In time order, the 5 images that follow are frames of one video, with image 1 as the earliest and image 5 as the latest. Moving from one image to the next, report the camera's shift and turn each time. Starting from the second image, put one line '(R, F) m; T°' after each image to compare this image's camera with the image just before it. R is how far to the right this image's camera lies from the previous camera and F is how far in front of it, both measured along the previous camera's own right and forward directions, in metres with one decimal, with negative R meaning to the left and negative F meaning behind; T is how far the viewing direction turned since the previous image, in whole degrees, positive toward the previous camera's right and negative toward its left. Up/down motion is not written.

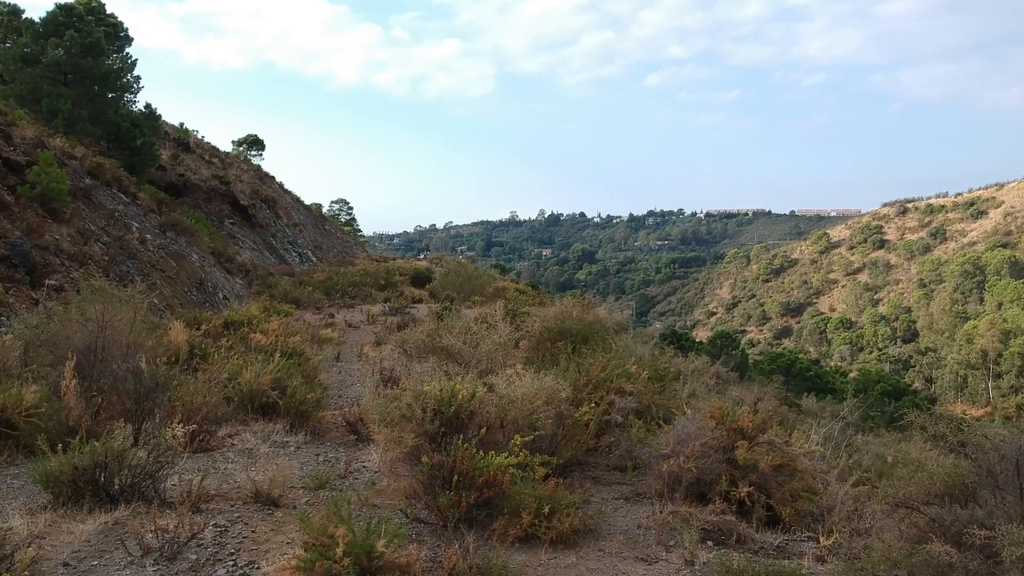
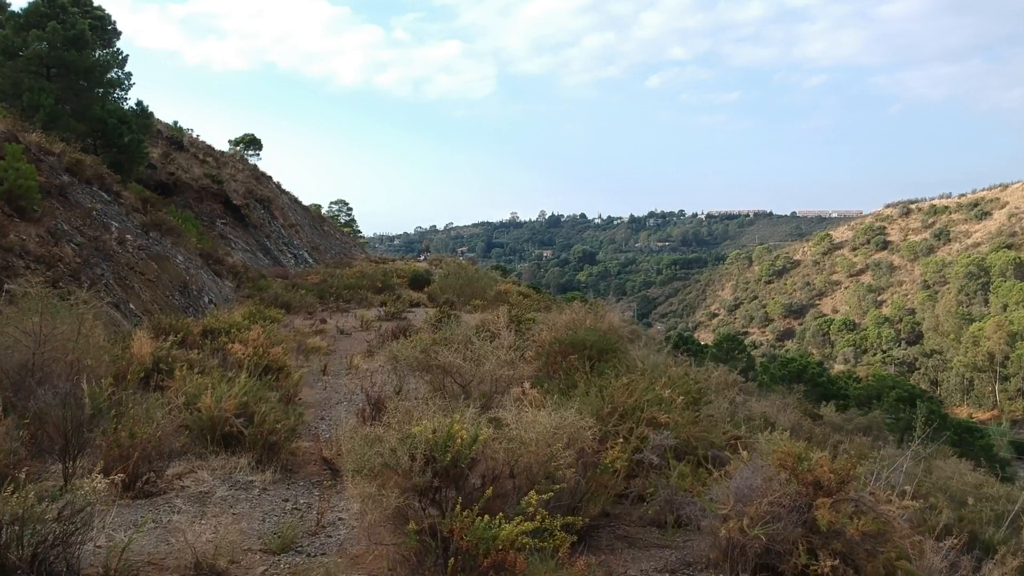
(-0.1, +0.7) m; 0°
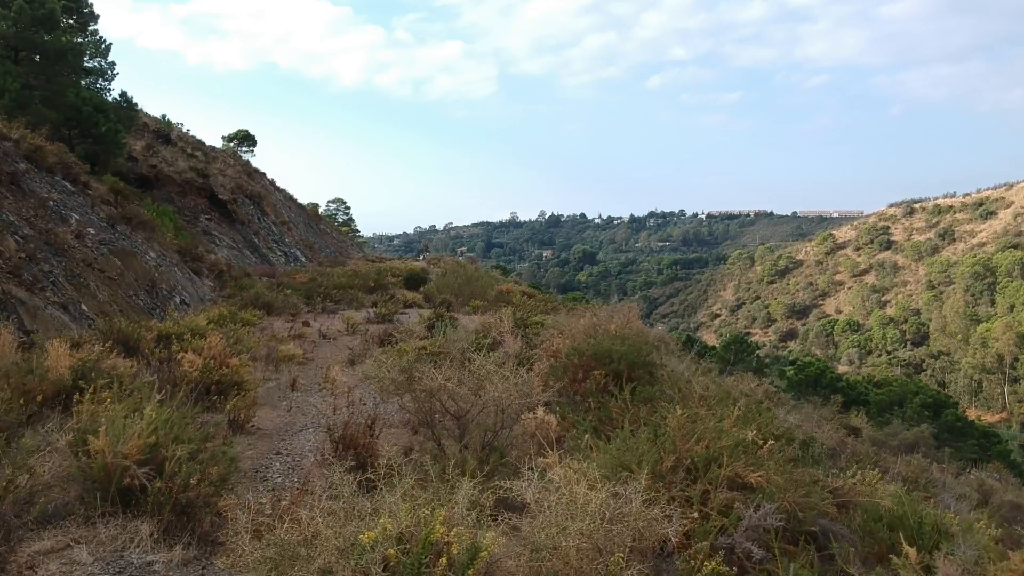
(-0.1, +1.1) m; 0°
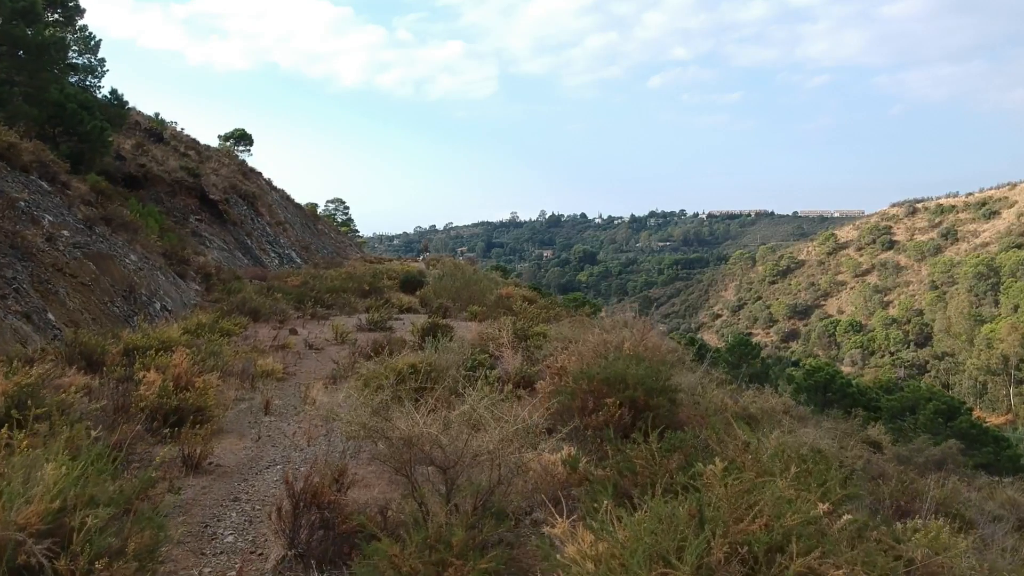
(0.0, +0.6) m; 0°
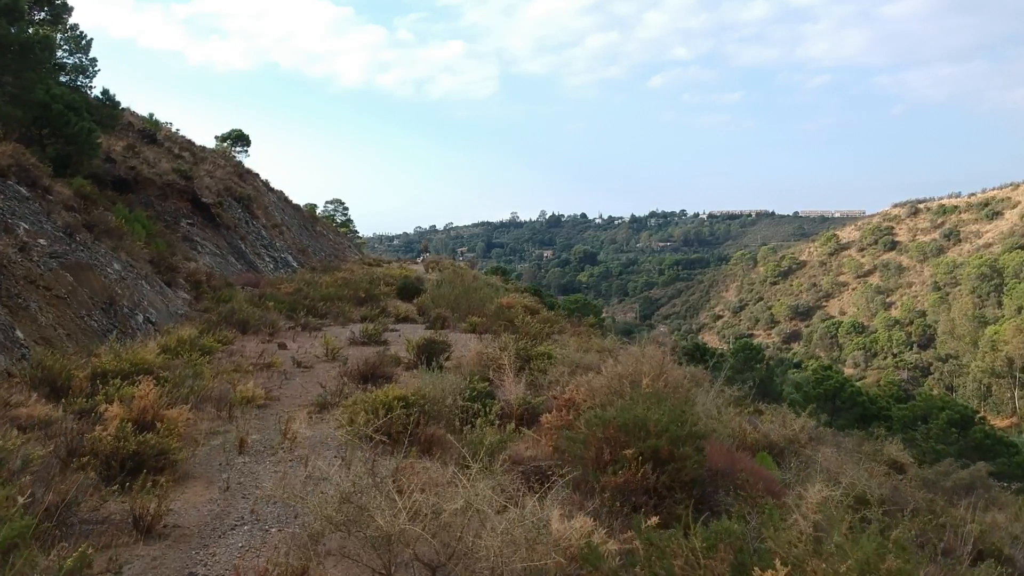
(0.0, +0.5) m; 0°
